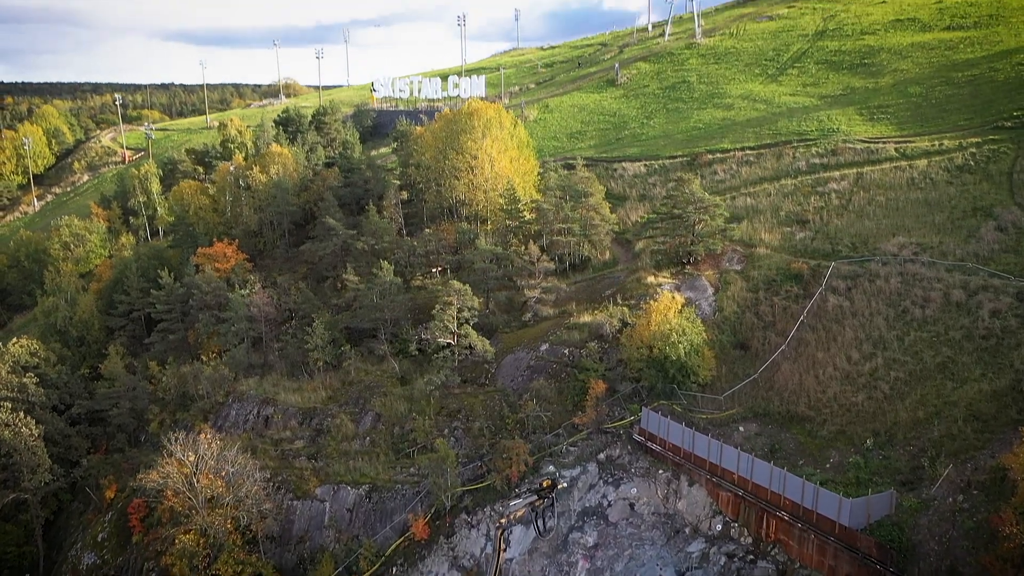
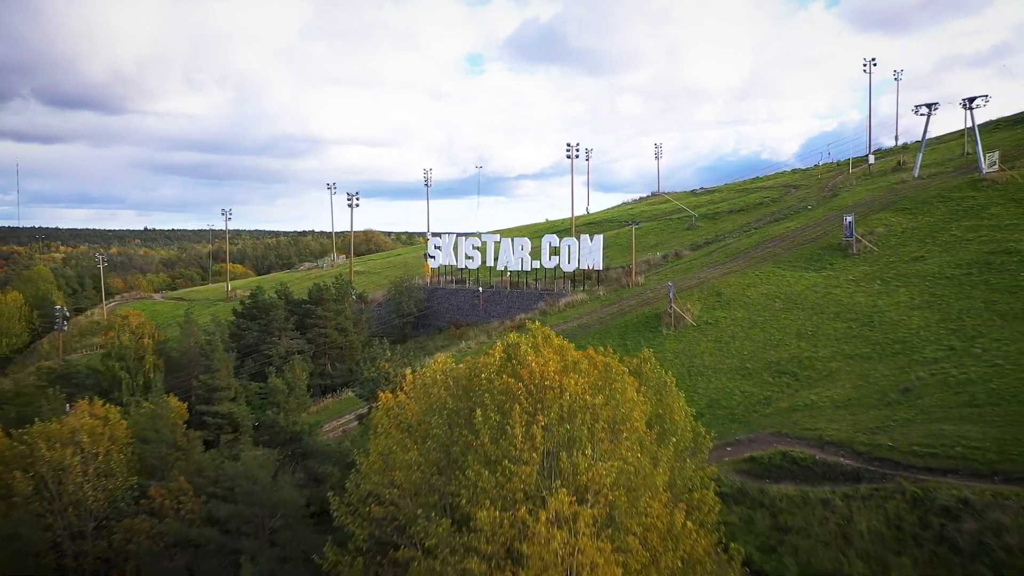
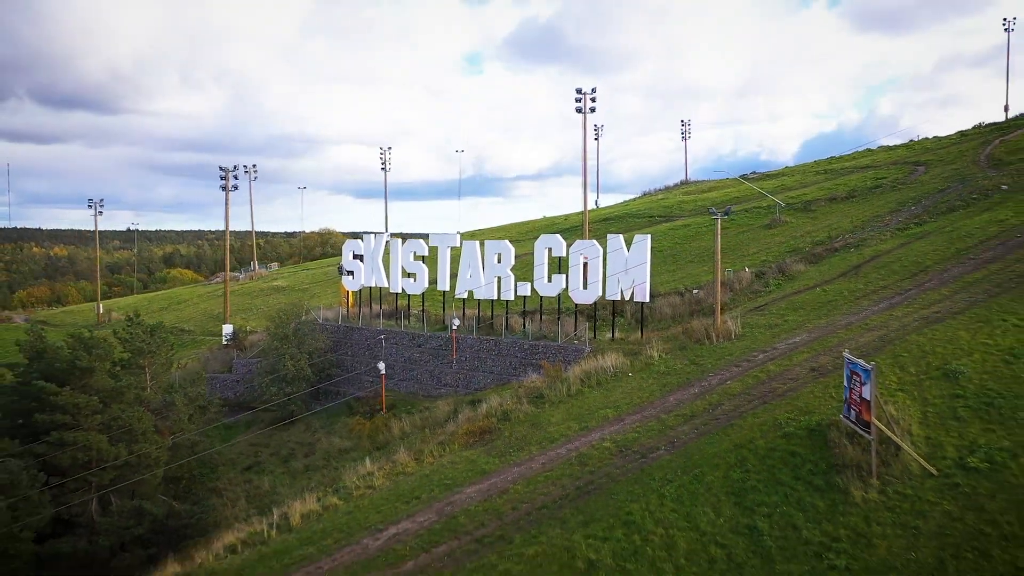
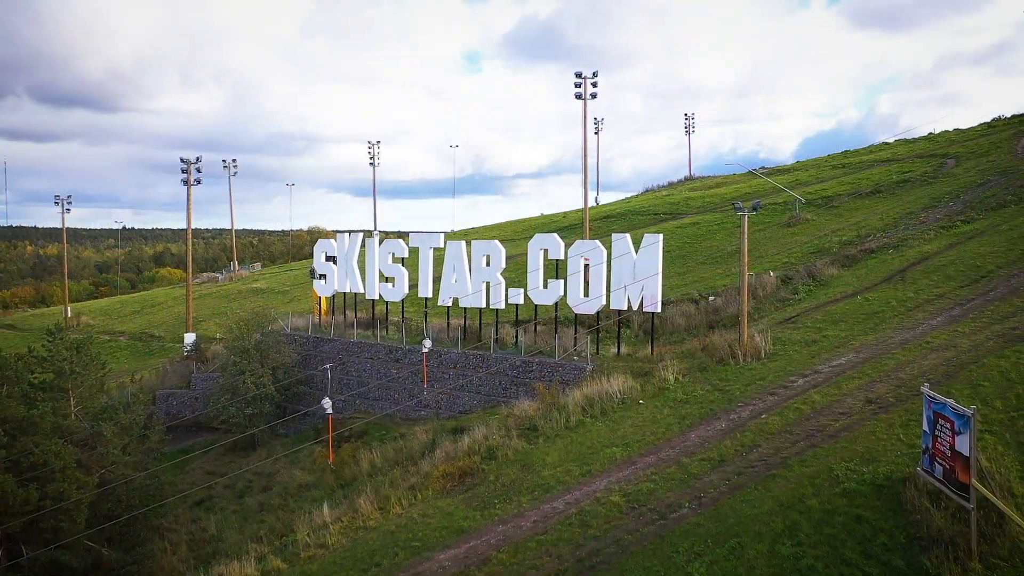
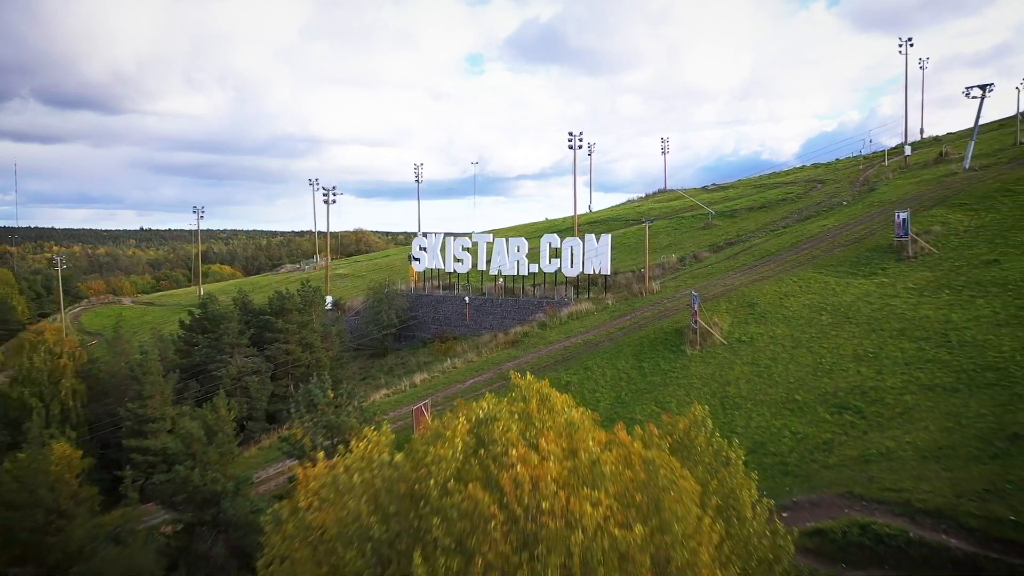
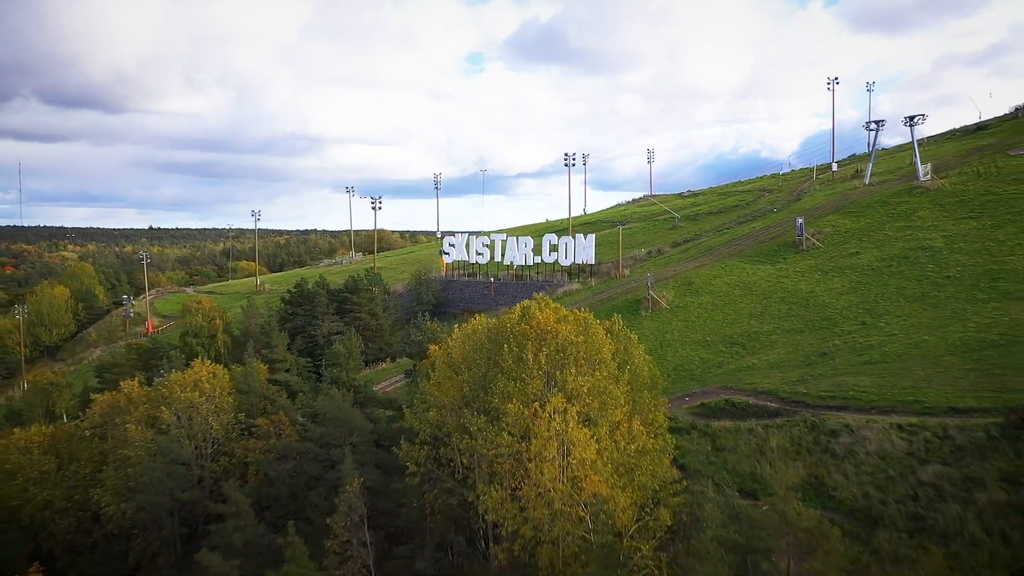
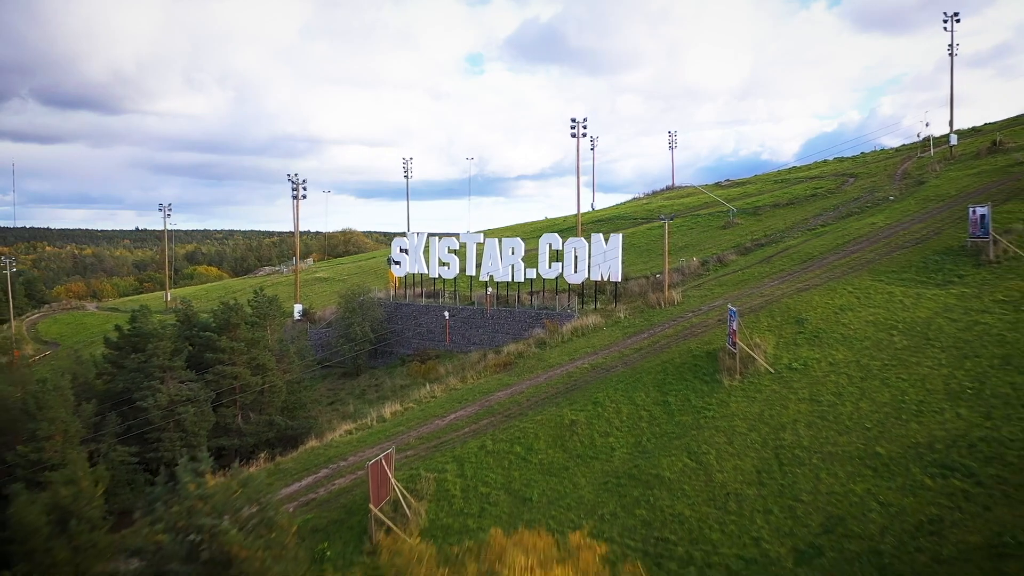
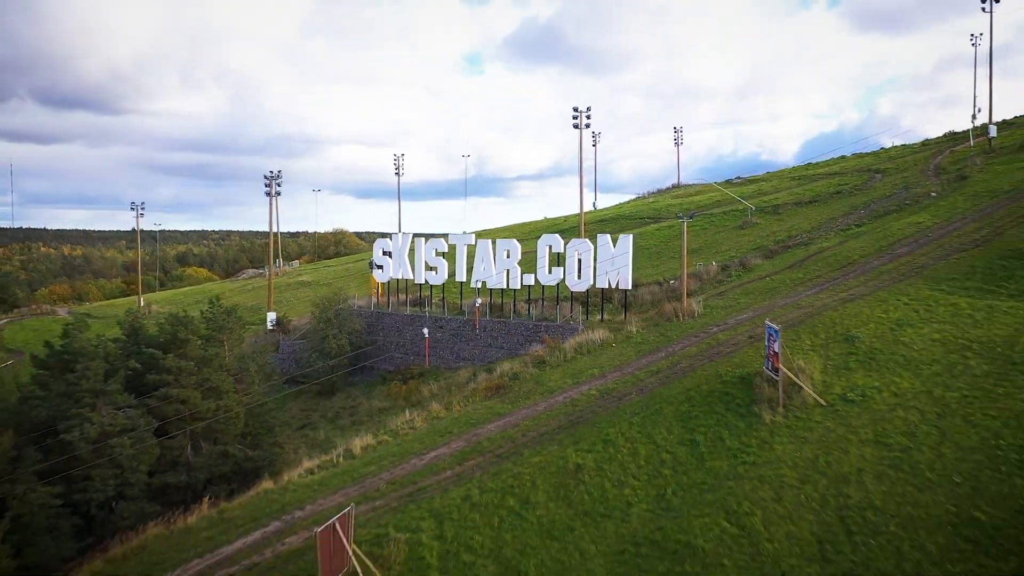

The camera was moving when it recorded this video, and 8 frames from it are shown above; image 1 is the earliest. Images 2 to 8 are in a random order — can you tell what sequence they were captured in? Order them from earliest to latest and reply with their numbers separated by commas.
4, 3, 8, 7, 5, 2, 6
